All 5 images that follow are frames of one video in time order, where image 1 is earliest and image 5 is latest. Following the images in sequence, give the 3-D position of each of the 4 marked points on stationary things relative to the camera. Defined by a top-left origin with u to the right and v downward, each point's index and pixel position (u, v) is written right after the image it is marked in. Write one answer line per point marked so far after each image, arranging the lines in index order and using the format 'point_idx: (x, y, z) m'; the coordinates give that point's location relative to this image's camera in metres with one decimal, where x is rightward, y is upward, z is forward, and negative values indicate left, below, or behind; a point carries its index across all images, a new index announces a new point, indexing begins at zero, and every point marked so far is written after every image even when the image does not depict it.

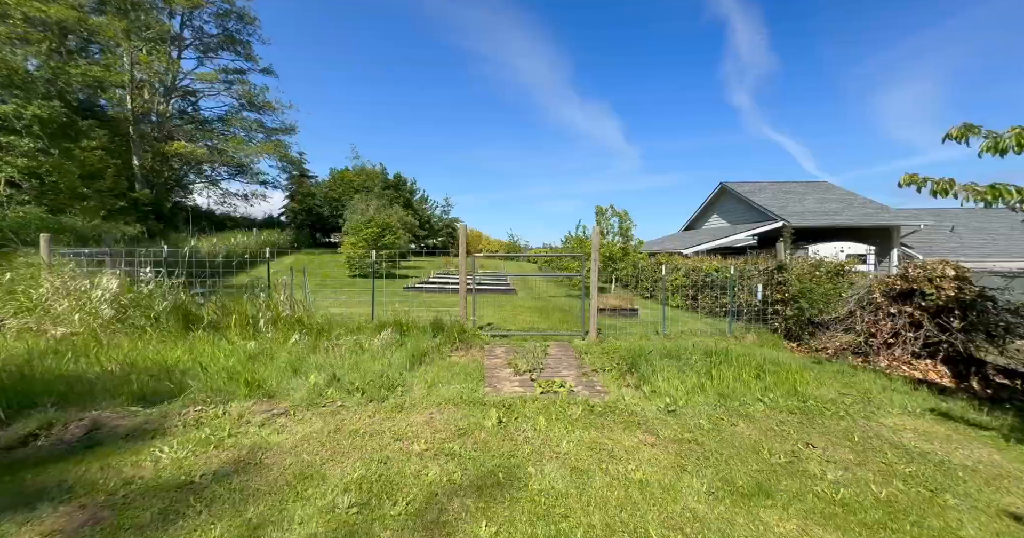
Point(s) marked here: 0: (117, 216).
0: (-16.1, +2.2, +19.6) m
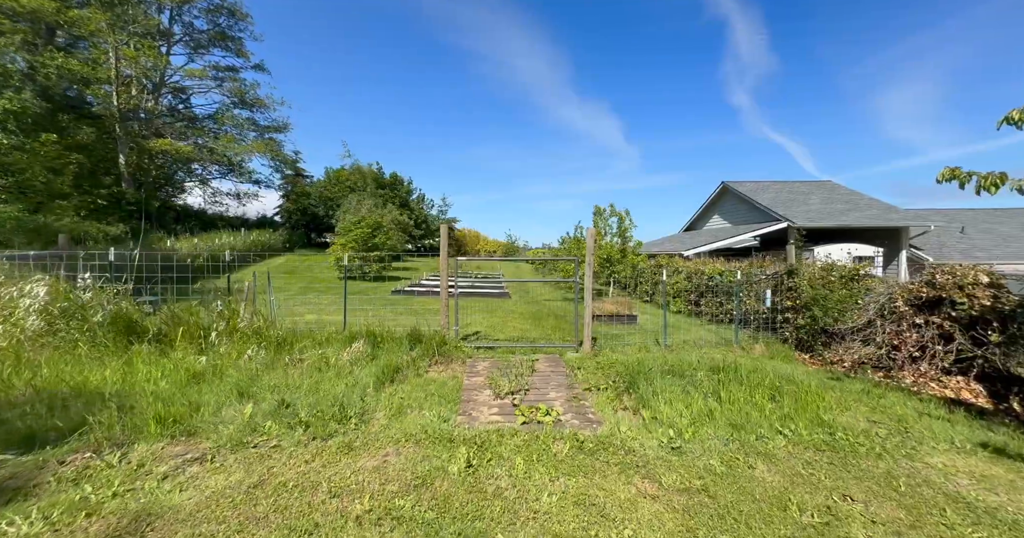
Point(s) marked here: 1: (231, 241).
0: (-16.3, +2.1, +19.0) m
1: (-11.4, +1.1, +19.4) m
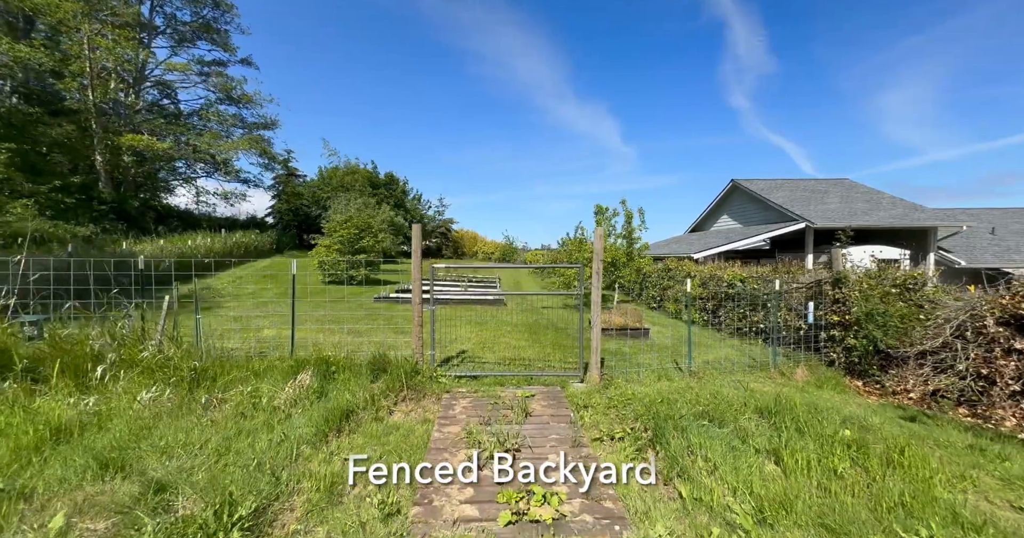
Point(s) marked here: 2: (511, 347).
0: (-16.5, +2.0, +17.7) m
1: (-11.5, +1.0, +18.2) m
2: (0.0, -1.1, +7.1) m
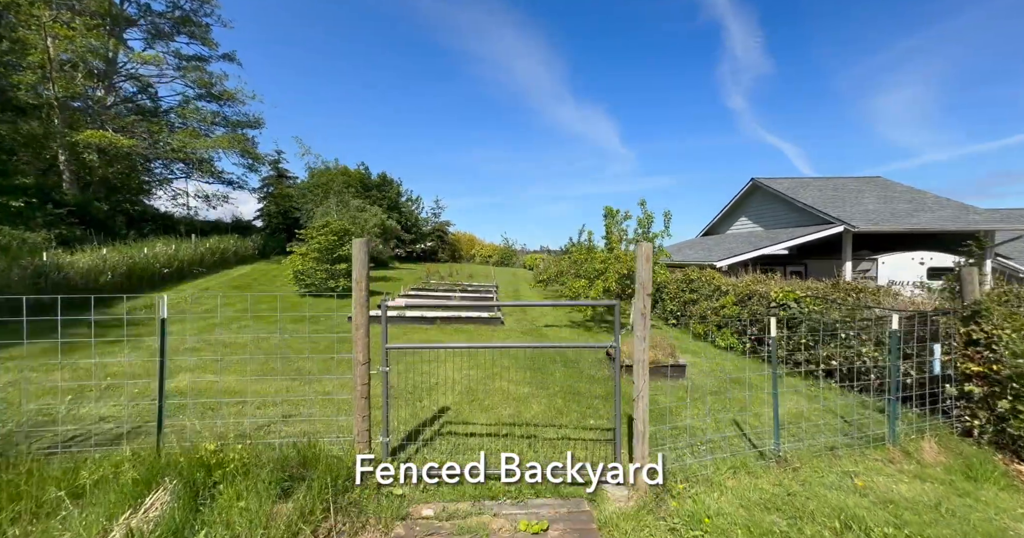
0: (-16.5, +1.6, +15.9) m
1: (-11.6, +0.6, +16.4) m
2: (0.0, -1.4, +5.3) m
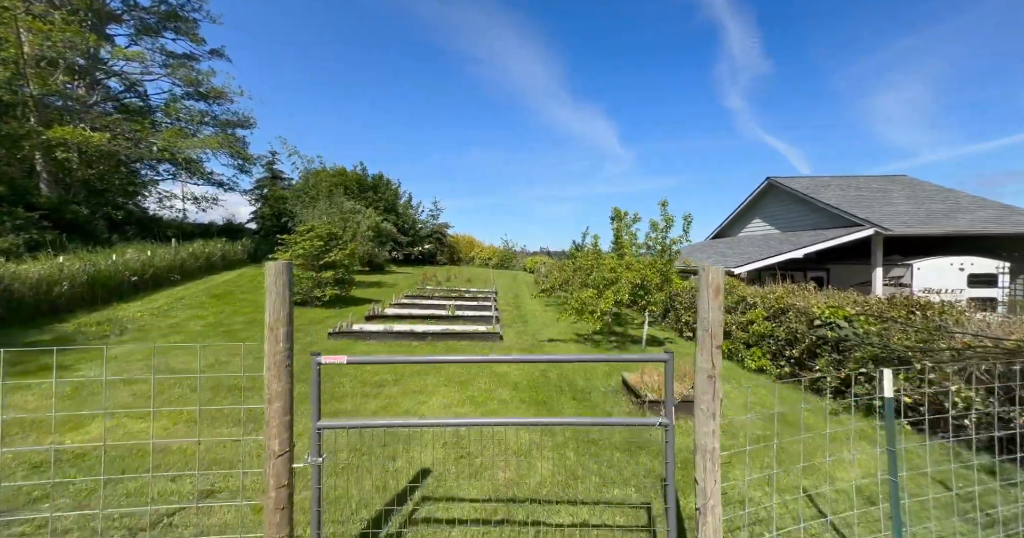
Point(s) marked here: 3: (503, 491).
0: (-16.5, +1.4, +14.8) m
1: (-11.6, +0.4, +15.3) m
2: (0.0, -1.6, +4.2) m
3: (-0.1, -1.6, +3.5) m
